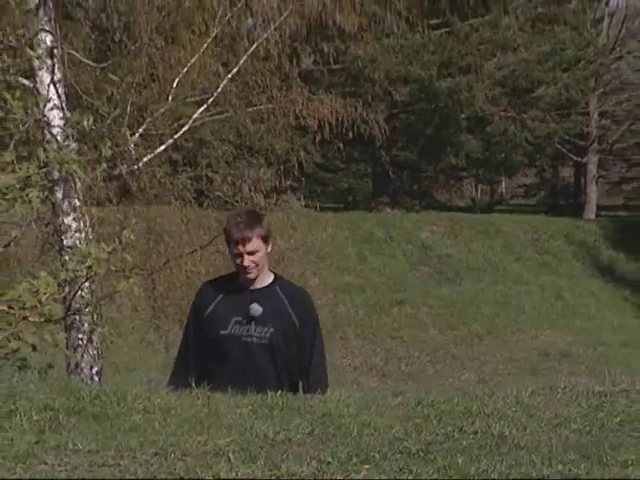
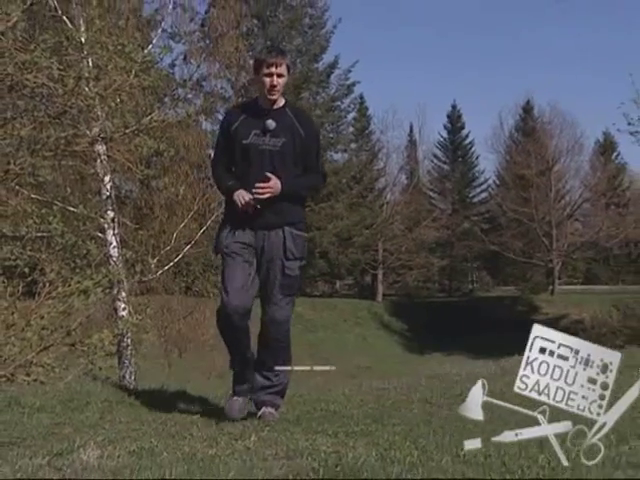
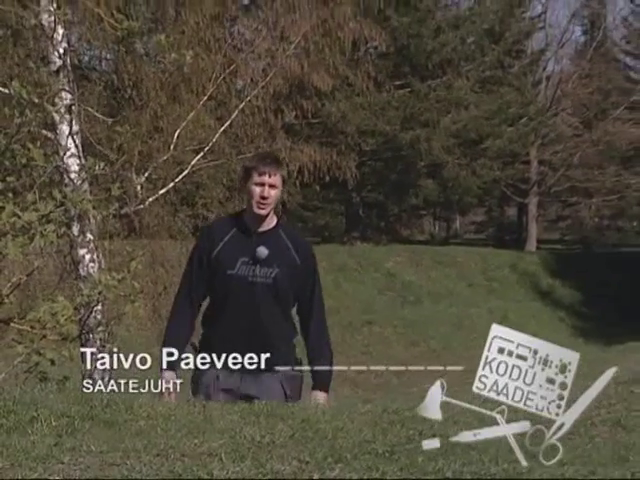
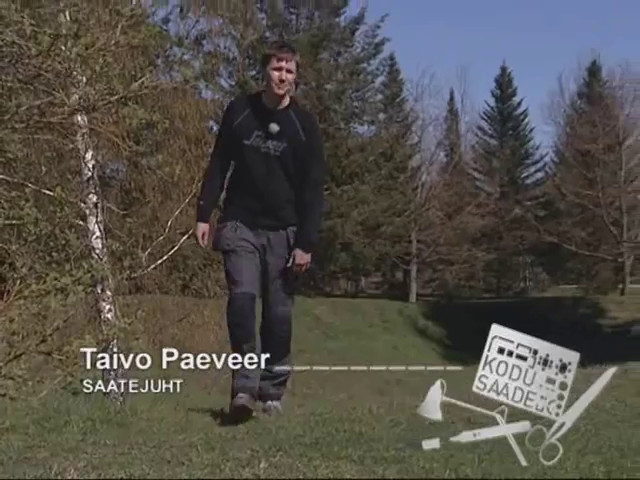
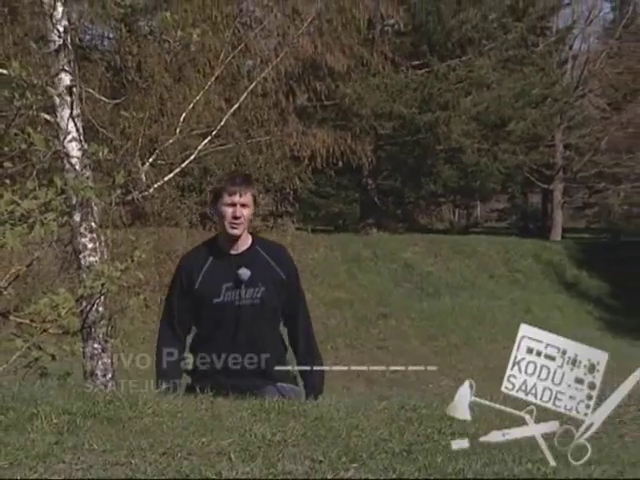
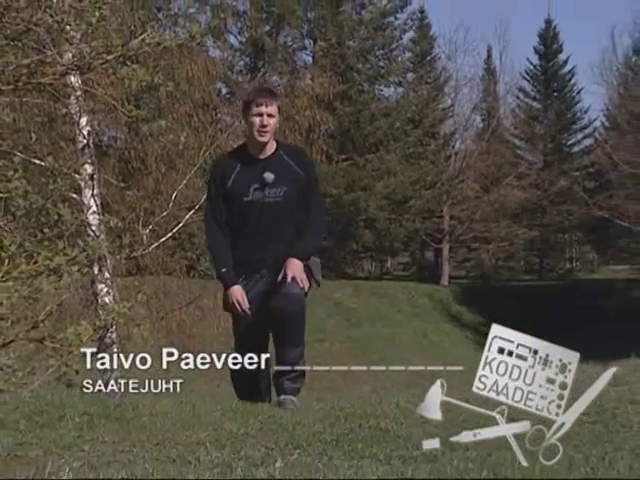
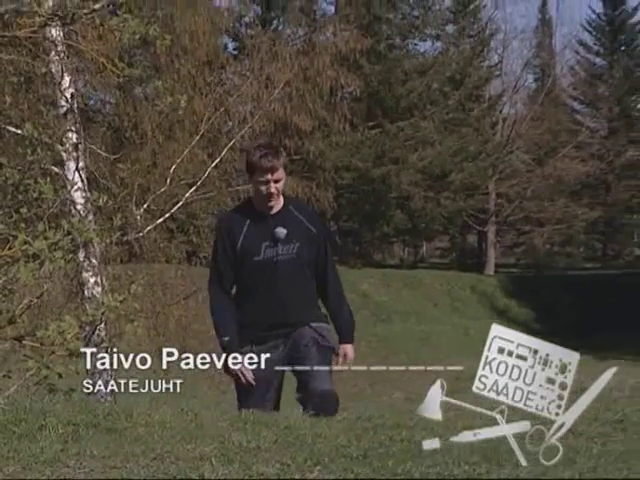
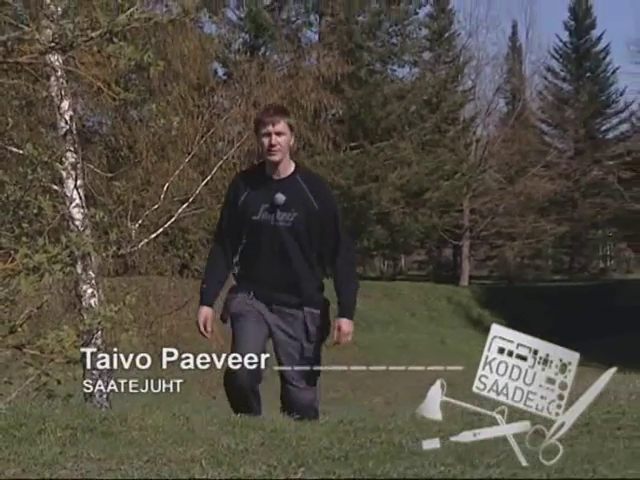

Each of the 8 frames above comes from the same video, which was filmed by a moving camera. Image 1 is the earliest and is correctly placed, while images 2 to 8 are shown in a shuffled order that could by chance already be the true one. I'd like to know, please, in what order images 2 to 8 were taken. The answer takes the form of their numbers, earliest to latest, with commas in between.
5, 3, 7, 8, 6, 4, 2
